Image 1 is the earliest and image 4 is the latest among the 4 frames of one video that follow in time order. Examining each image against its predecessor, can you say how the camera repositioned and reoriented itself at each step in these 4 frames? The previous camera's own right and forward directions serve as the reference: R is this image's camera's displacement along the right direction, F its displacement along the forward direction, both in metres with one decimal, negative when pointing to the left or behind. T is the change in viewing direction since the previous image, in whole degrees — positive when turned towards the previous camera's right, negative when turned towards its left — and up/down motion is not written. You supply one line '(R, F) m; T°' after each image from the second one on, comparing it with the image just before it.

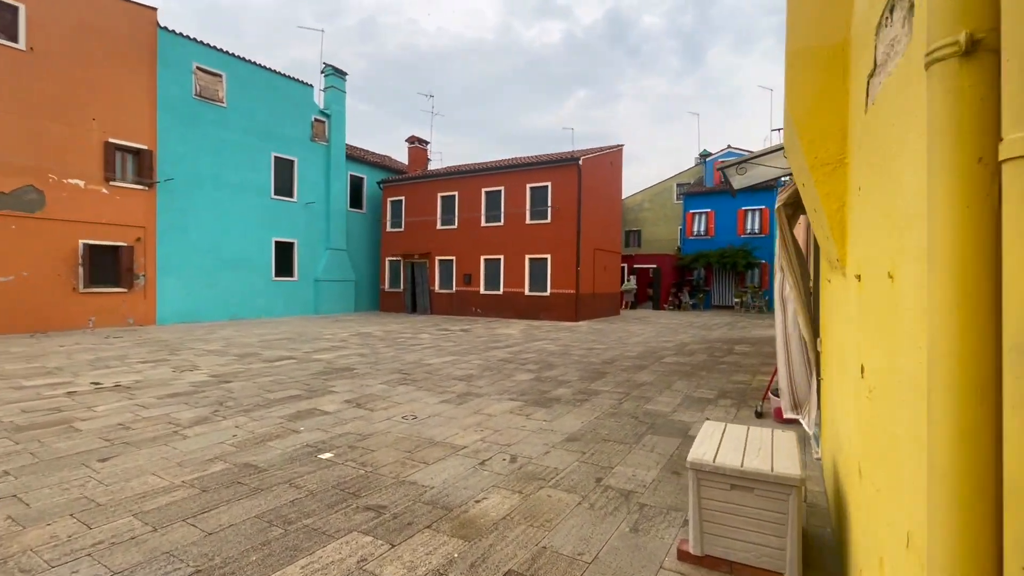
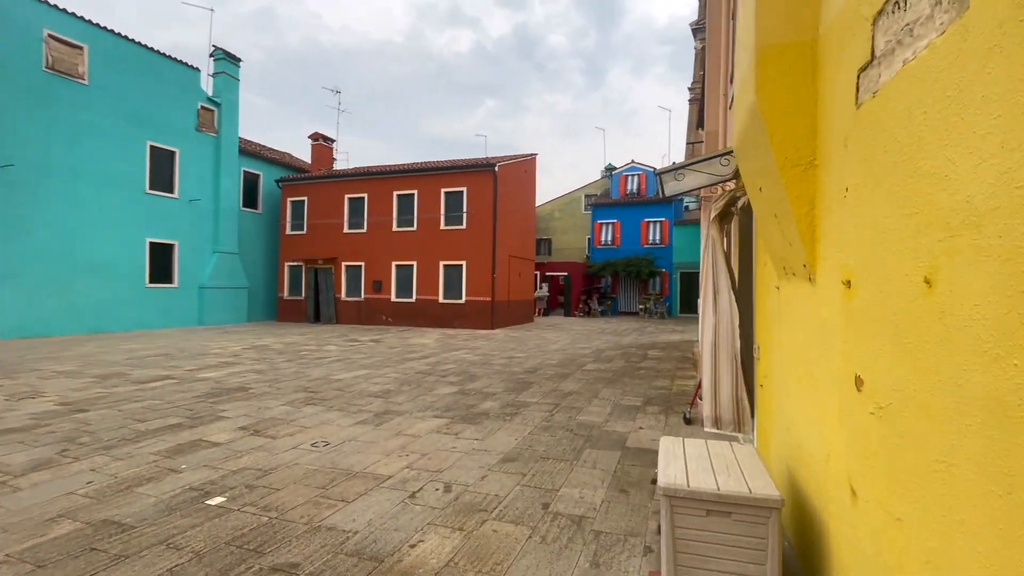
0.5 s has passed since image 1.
(-0.2, +0.4) m; +11°
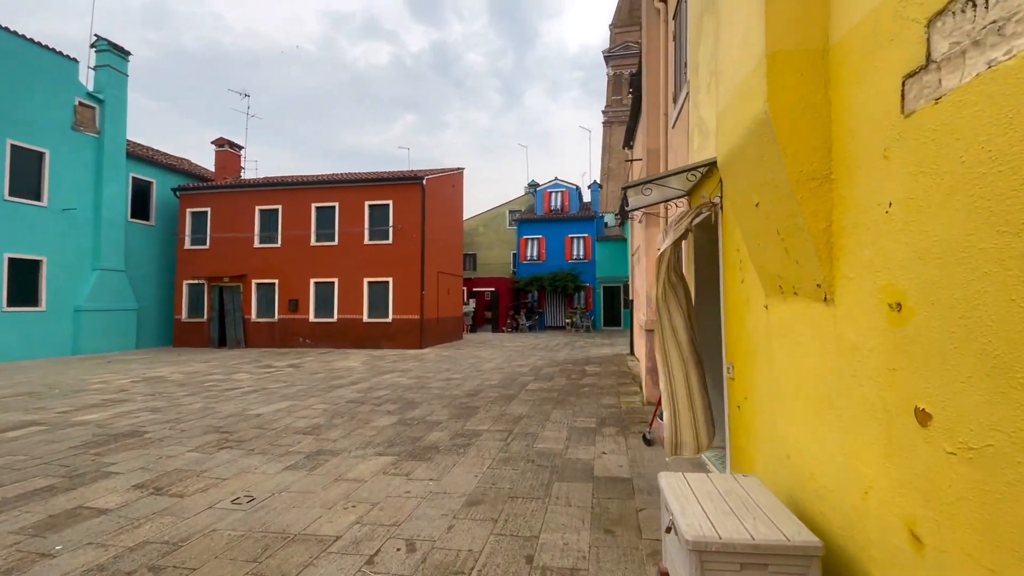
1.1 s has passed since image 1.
(-0.3, +0.4) m; +9°
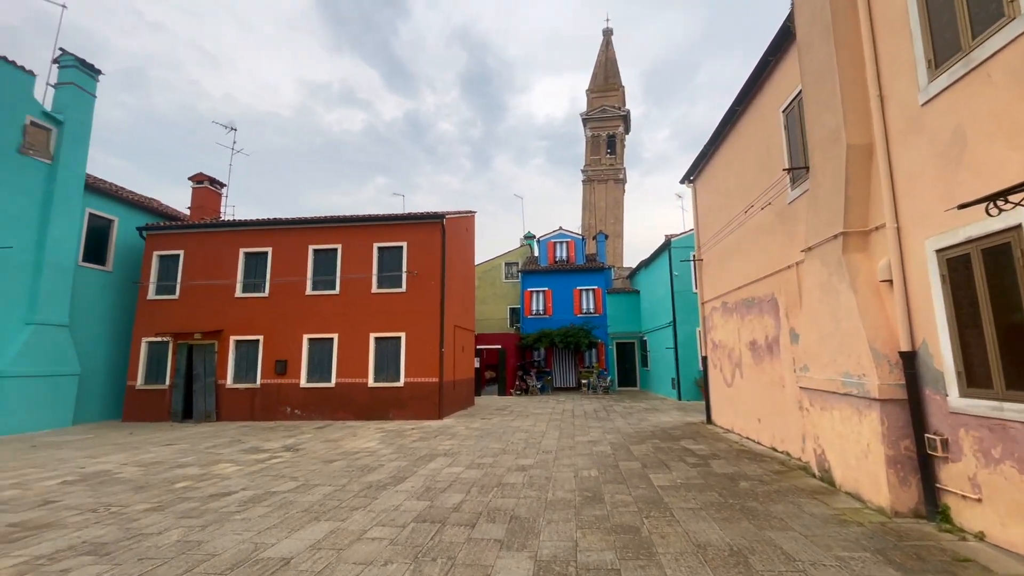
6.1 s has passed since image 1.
(-1.9, +2.3) m; +4°
